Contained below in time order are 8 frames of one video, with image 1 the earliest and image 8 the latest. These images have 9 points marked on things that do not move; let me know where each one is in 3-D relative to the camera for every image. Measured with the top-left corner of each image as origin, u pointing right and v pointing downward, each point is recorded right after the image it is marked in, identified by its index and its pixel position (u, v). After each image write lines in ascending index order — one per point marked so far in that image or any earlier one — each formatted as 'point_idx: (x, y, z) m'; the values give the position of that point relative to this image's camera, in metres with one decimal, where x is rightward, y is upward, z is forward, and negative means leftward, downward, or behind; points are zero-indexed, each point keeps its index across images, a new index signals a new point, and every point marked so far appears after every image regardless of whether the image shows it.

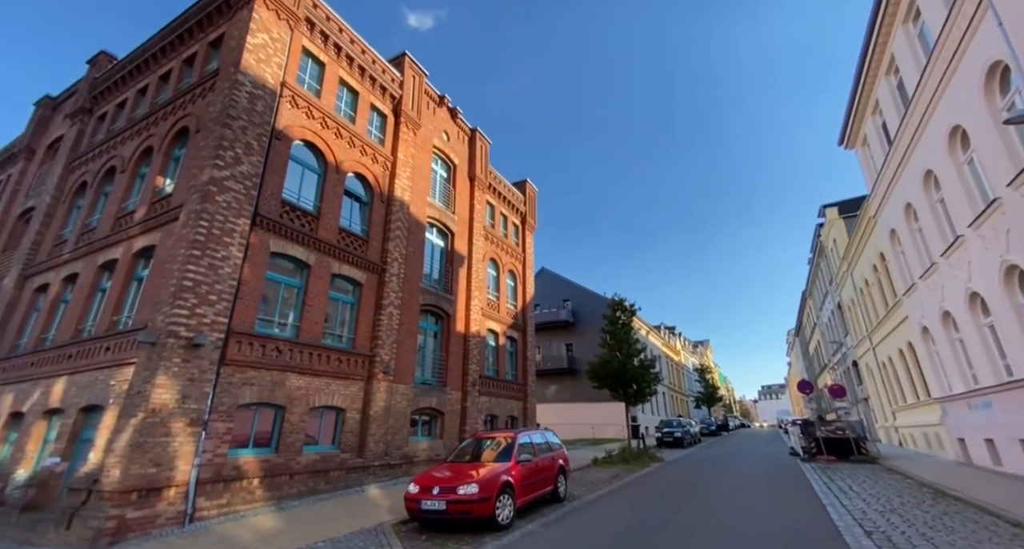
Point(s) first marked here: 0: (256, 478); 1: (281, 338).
0: (-4.4, -3.5, +7.9) m
1: (-4.7, -1.3, +9.3) m
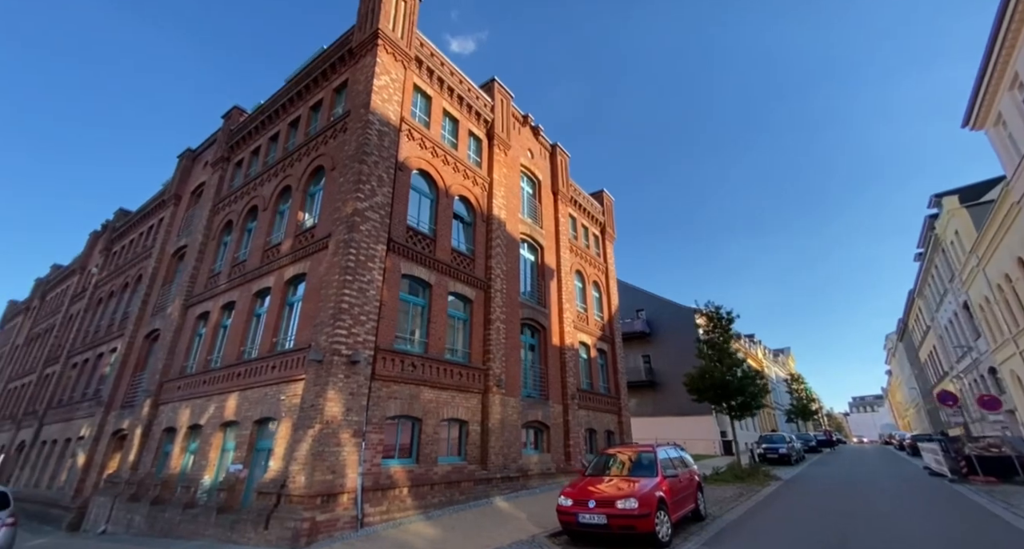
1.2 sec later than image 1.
0: (-1.9, -3.9, +8.5) m
1: (-2.1, -1.7, +9.9) m
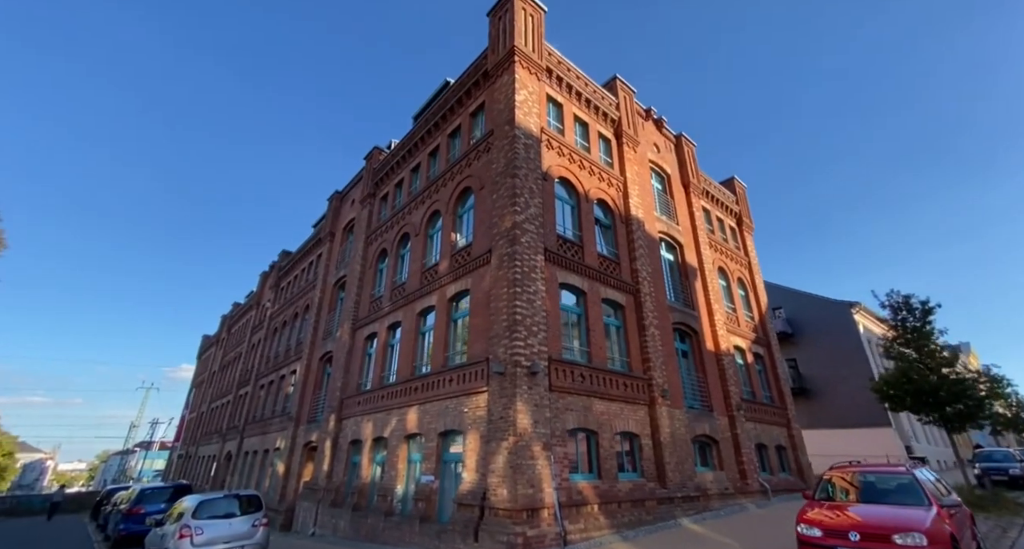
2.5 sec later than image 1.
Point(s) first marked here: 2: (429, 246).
0: (+1.5, -4.0, +8.1) m
1: (+1.5, -1.9, +9.6) m
2: (-2.8, +1.0, +15.1) m
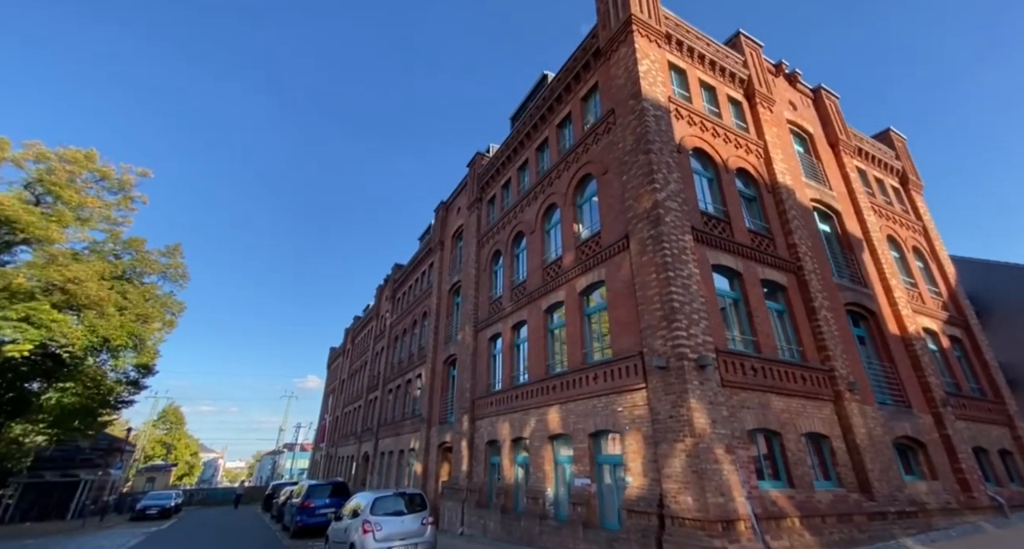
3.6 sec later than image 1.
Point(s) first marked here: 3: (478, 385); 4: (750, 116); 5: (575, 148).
0: (+4.2, -3.6, +6.8) m
1: (+4.3, -1.4, +8.4) m
2: (+1.1, +1.1, +14.6) m
3: (-1.4, -4.2, +17.3) m
4: (+6.9, +4.5, +13.2) m
5: (+1.9, +3.7, +13.5) m
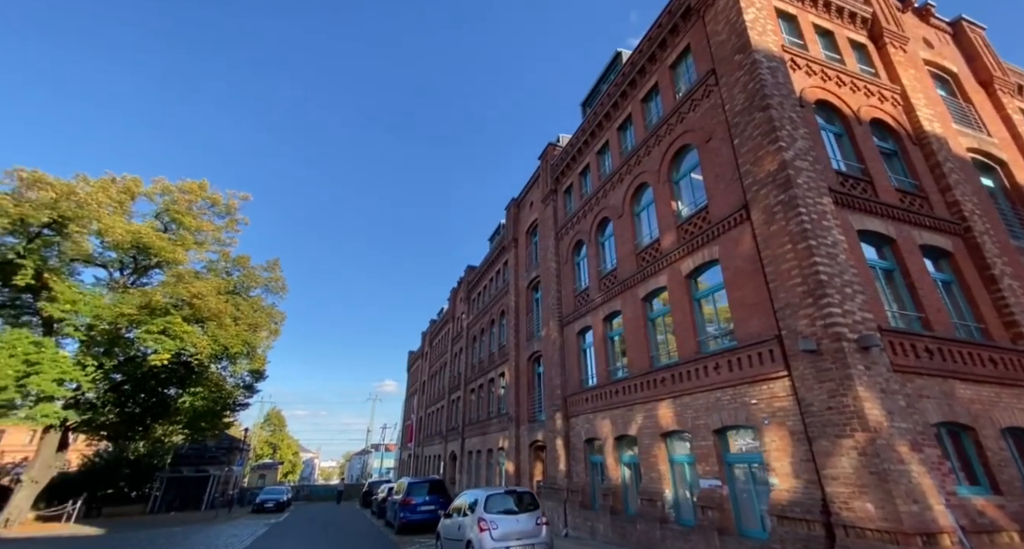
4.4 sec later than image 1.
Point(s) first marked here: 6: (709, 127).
0: (+5.9, -3.0, +5.4) m
1: (+6.2, -0.9, +6.9) m
2: (+3.8, +1.5, +13.6) m
3: (+2.1, -3.9, +16.6) m
4: (+9.0, +5.2, +11.3) m
5: (+4.2, +4.2, +12.4) m
6: (+4.5, +3.4, +10.4) m
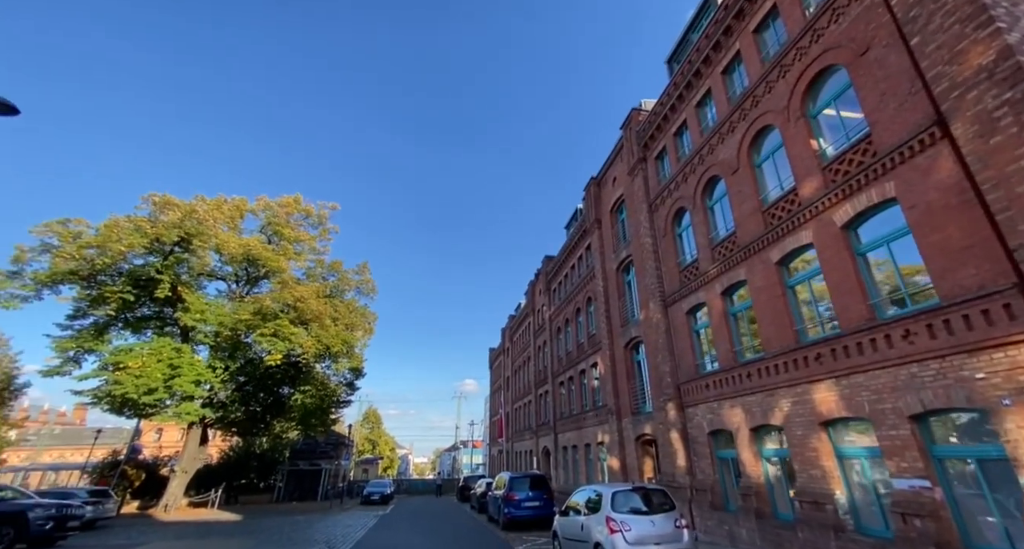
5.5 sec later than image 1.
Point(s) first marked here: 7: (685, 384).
0: (+7.3, -2.1, +3.1) m
1: (+7.7, +0.1, +4.6) m
2: (+6.3, +2.5, +11.5) m
3: (+5.5, -3.0, +14.8) m
4: (+10.9, +6.5, +8.4) m
5: (+6.3, +5.1, +10.2) m
6: (+6.3, +4.3, +8.3) m
7: (+5.4, -3.4, +14.3) m
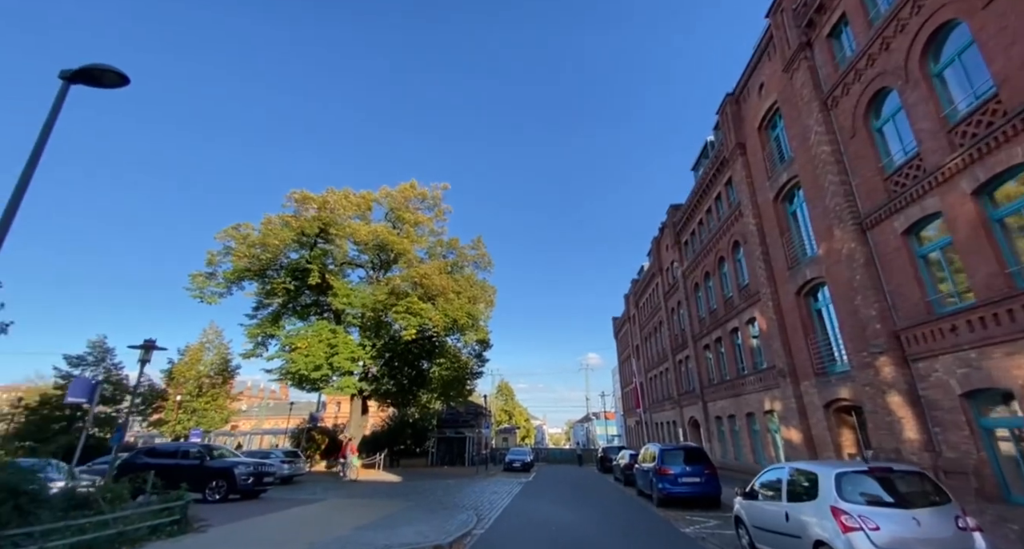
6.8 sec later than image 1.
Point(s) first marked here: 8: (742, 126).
0: (+7.9, -0.5, -0.9) m
1: (+8.4, +1.8, +0.3) m
2: (+8.6, +4.5, +7.3) m
3: (+9.2, -0.8, +10.9) m
4: (+11.9, +8.6, +2.9) m
5: (+8.1, +7.0, +5.9) m
6: (+7.7, +6.1, +4.0) m
7: (+9.0, -1.2, +10.4) m
8: (+11.3, +6.8, +21.1) m
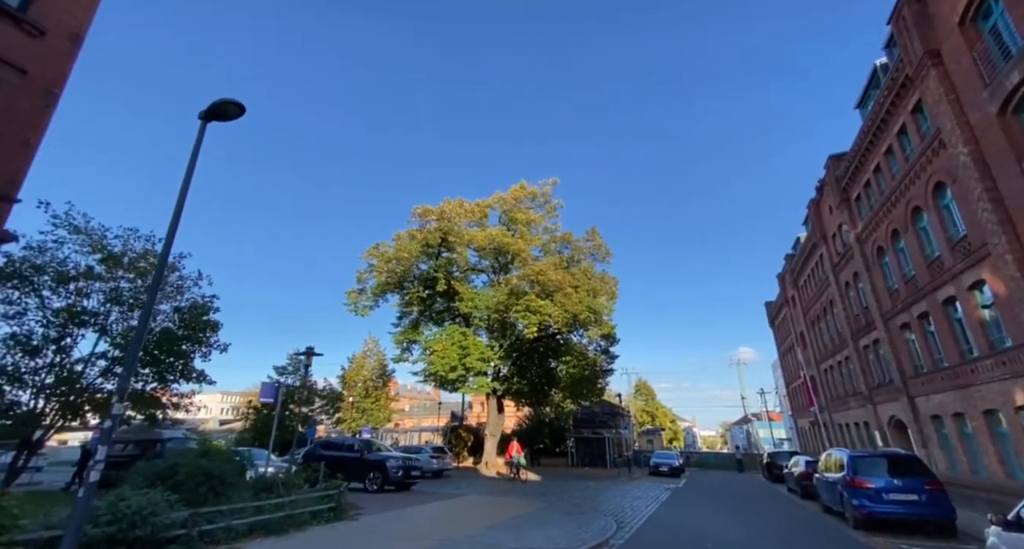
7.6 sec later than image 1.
0: (+6.8, +0.7, -4.5) m
1: (+7.5, +3.1, -3.4) m
2: (+9.4, +5.8, +3.2) m
3: (+11.3, +0.6, +6.5) m
4: (+11.0, +10.1, -1.8) m
5: (+8.3, +8.3, +2.1) m
6: (+7.4, +7.3, +0.4) m
7: (+11.0, +0.2, +6.1) m
8: (+15.5, +8.5, +15.9) m
